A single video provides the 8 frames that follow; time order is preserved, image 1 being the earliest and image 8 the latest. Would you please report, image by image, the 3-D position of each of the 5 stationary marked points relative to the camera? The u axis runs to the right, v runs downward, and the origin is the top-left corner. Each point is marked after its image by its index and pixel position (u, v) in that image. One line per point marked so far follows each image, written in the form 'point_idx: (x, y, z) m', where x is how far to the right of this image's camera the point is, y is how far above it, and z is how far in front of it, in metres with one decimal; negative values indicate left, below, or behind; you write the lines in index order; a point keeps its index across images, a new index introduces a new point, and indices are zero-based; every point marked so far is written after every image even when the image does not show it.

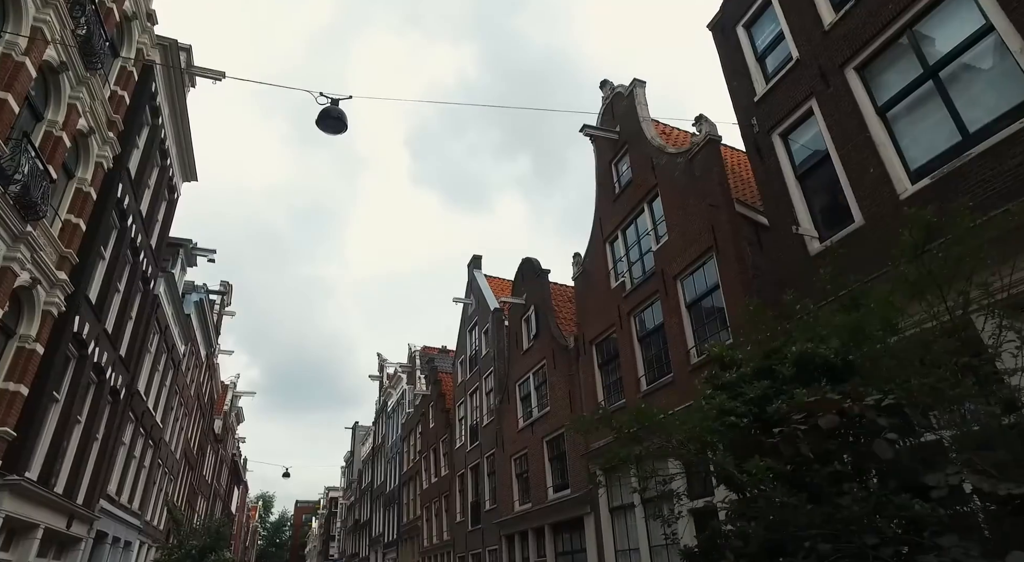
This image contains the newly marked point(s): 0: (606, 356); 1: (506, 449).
0: (+2.1, -1.6, +13.7) m
1: (-0.2, -5.0, +18.7) m
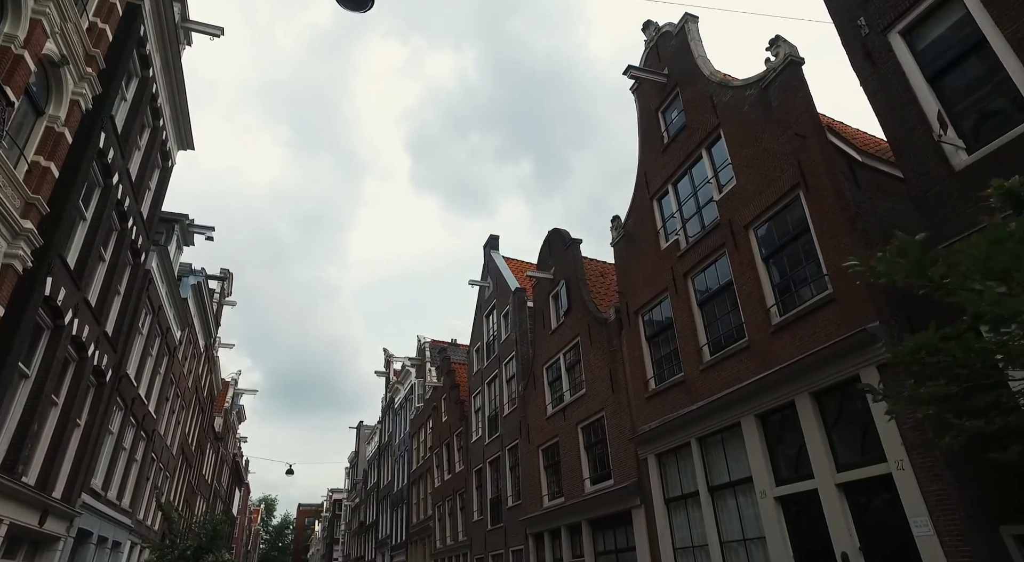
0: (+2.8, -0.9, +12.0) m
1: (+0.6, -4.2, +17.0) m
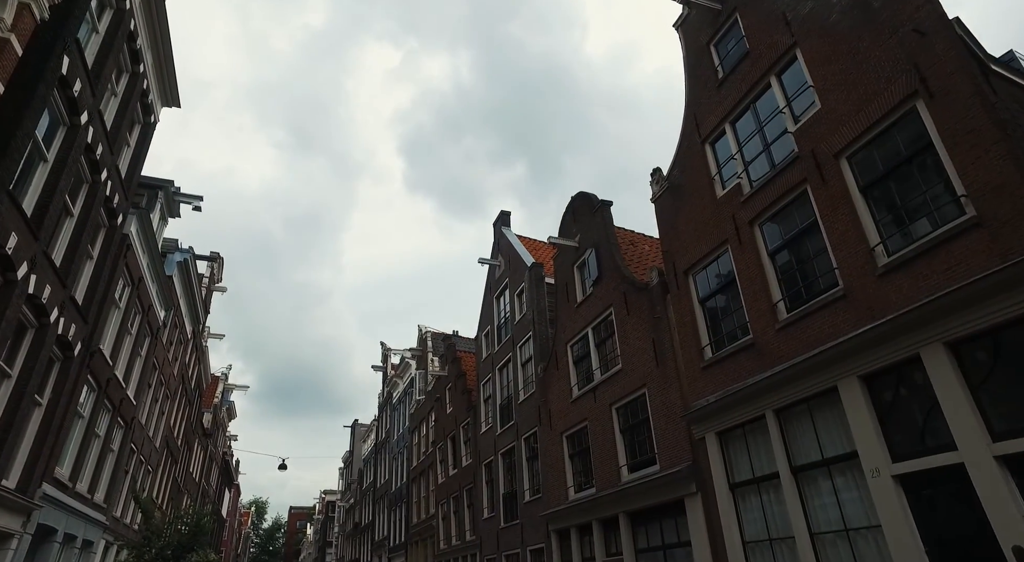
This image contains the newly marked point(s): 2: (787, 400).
0: (+3.3, -0.1, +10.4) m
1: (+1.0, -3.5, +15.3) m
2: (+3.6, -1.6, +8.4) m
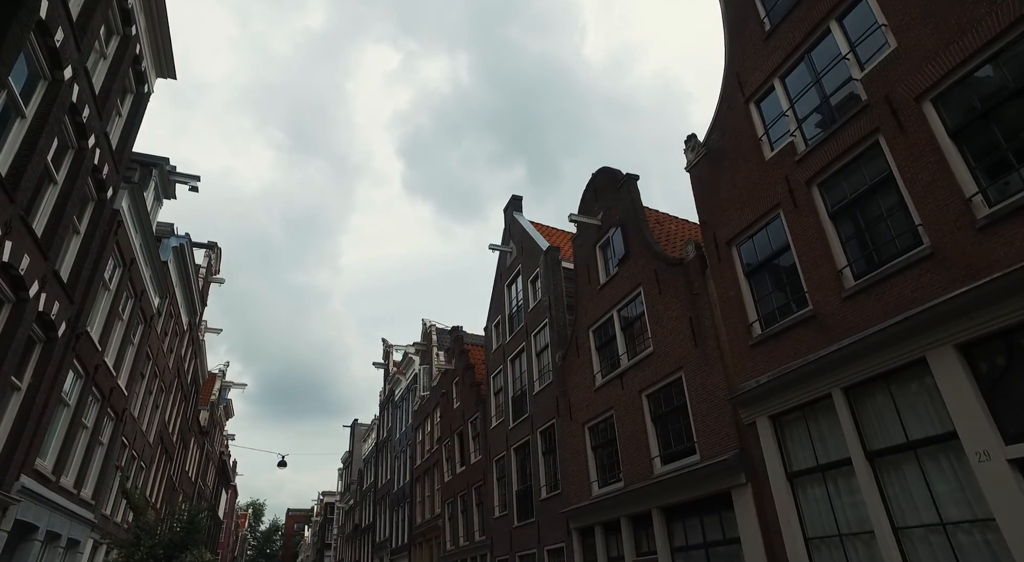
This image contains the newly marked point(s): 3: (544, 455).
0: (+3.7, +0.4, +9.4) m
1: (+1.4, -3.0, +14.3) m
2: (+4.1, -1.1, +7.4) m
3: (+0.8, -4.4, +16.0) m
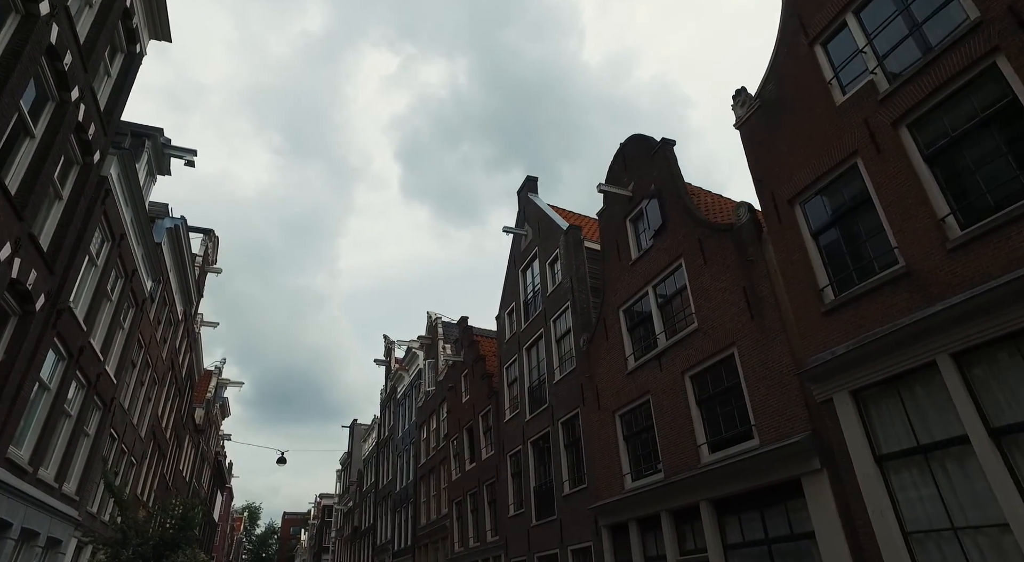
0: (+4.2, +0.9, +8.3) m
1: (+1.9, -2.5, +13.2) m
2: (+4.6, -0.6, +6.3) m
3: (+1.3, -3.9, +14.8) m
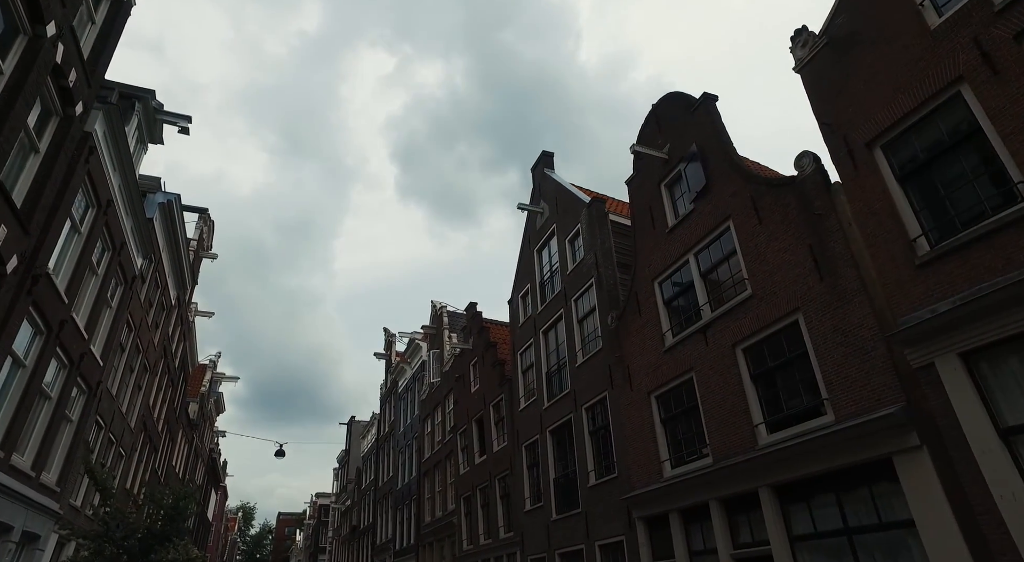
0: (+4.7, +1.5, +7.1) m
1: (+2.4, -2.0, +12.0) m
2: (+5.1, 0.0, +5.1) m
3: (+1.7, -3.3, +13.7) m
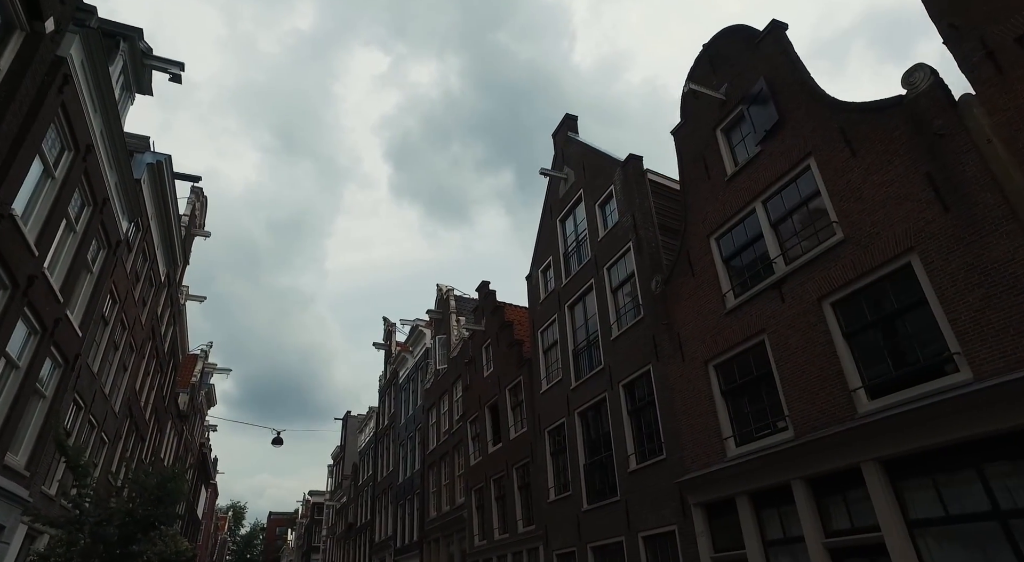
0: (+5.4, +2.2, +5.7) m
1: (+3.0, -1.2, +10.6) m
2: (+5.8, +0.7, +3.7) m
3: (+2.3, -2.6, +12.2) m
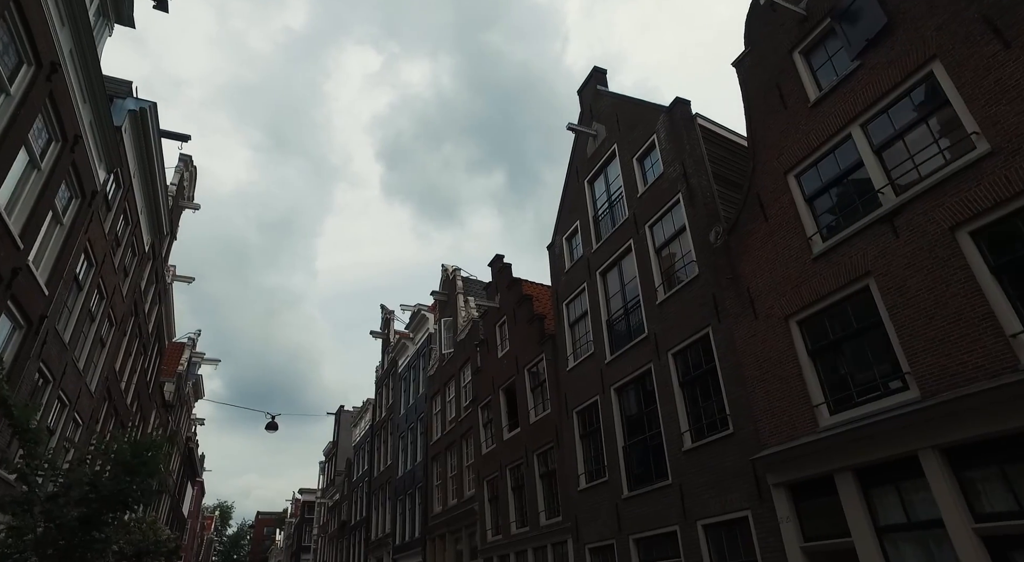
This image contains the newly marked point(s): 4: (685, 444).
0: (+6.2, +3.0, +4.2) m
1: (+3.6, -0.4, +9.0) m
2: (+6.5, +1.5, +2.2) m
3: (+2.9, -1.8, +10.6) m
4: (+2.8, -2.7, +10.3) m
